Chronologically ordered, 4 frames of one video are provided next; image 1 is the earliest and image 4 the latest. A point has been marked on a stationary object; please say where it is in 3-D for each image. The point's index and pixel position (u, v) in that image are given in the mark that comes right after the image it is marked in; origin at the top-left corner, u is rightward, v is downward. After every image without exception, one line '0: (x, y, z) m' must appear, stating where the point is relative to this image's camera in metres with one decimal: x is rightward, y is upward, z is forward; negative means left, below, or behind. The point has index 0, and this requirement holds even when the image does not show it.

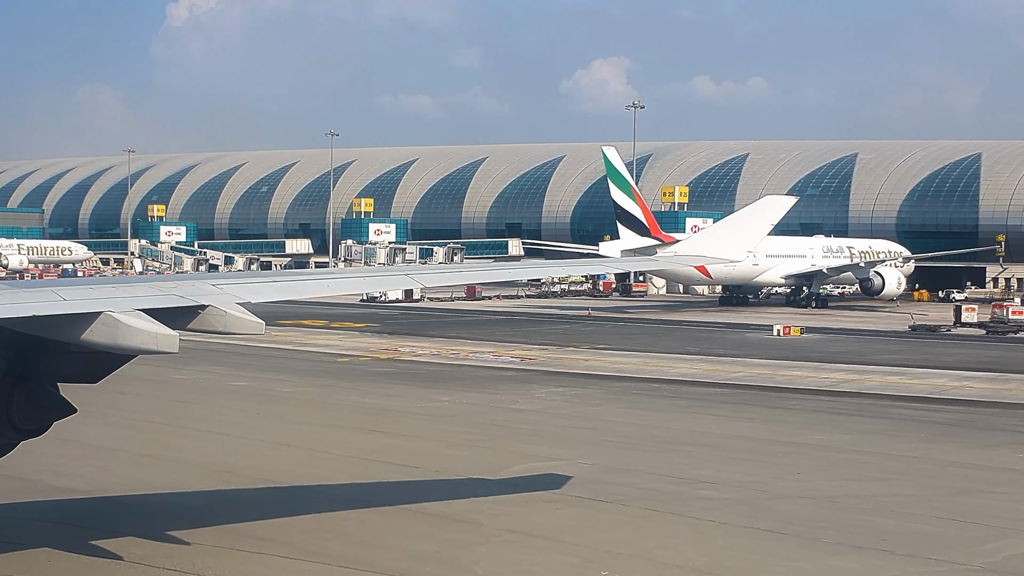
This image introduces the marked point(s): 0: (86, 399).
0: (-7.8, -2.1, +19.9) m
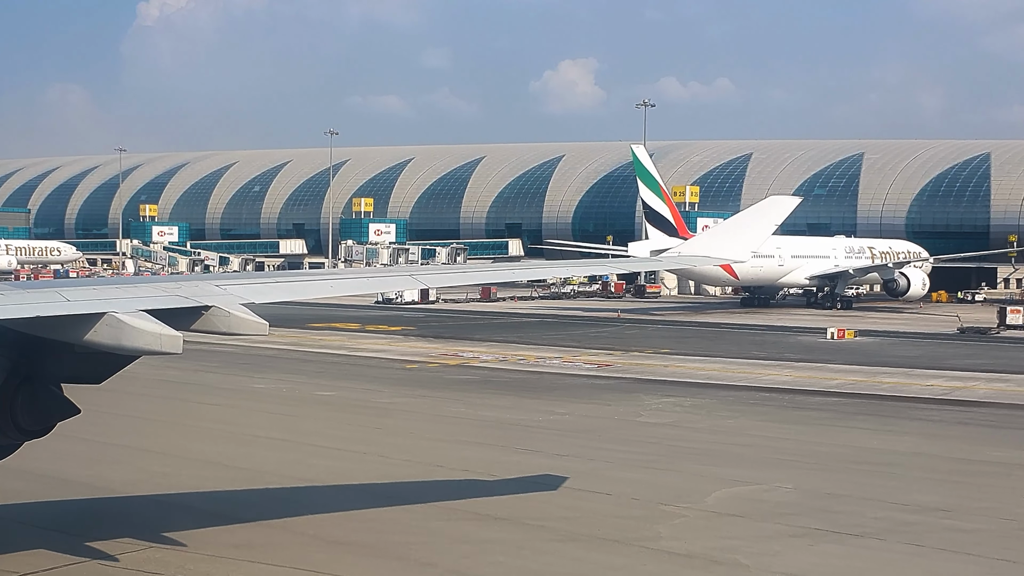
0: (-5.7, -2.1, +18.5) m
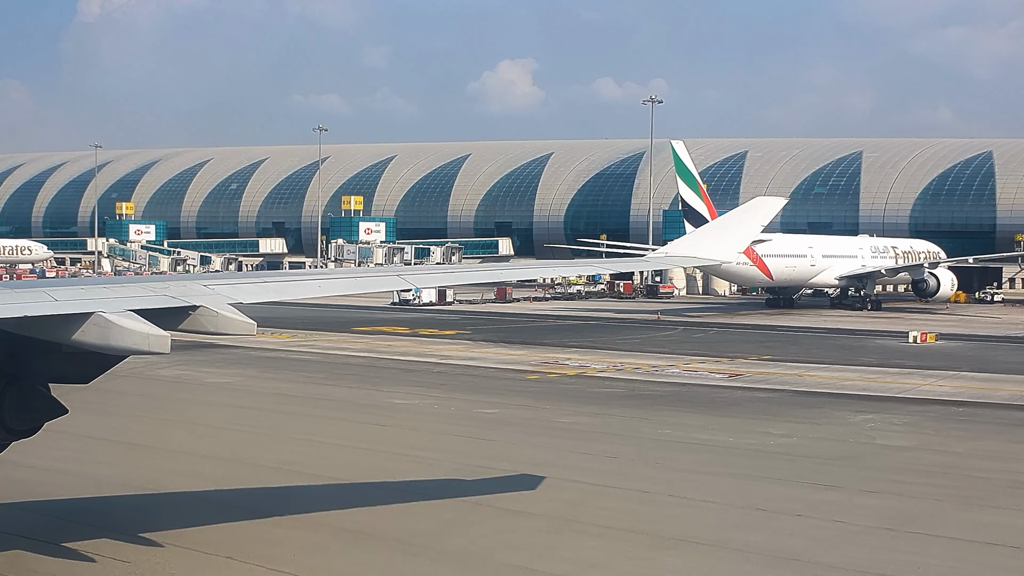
0: (-2.4, -2.3, +16.4) m
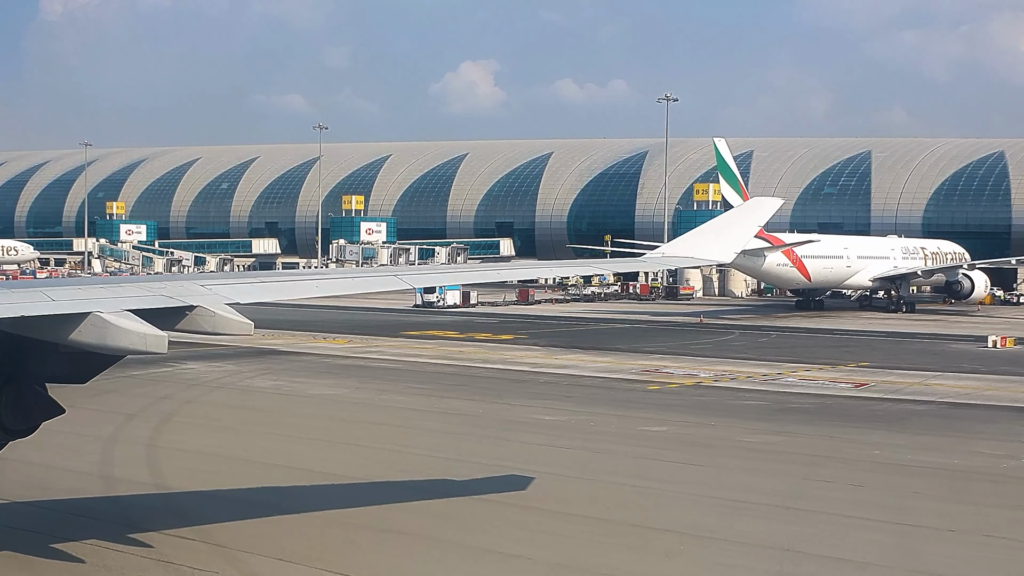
0: (+0.5, -2.4, +14.9) m
